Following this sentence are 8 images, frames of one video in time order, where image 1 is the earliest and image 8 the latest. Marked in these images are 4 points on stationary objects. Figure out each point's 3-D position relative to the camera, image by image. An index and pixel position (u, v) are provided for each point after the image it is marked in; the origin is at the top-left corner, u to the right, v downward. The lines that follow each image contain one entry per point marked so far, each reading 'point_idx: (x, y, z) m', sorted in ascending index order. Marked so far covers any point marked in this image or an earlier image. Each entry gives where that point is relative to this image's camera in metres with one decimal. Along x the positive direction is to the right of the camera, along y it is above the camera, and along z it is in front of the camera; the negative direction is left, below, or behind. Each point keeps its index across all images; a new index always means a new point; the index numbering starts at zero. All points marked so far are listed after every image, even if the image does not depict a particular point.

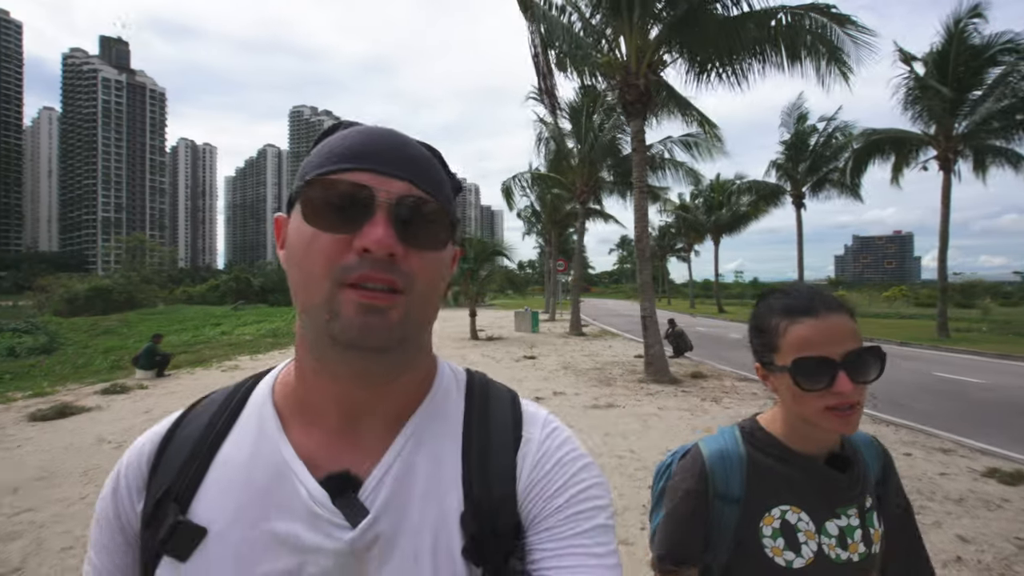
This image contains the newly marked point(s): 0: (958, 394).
0: (+8.6, -2.0, +10.1) m
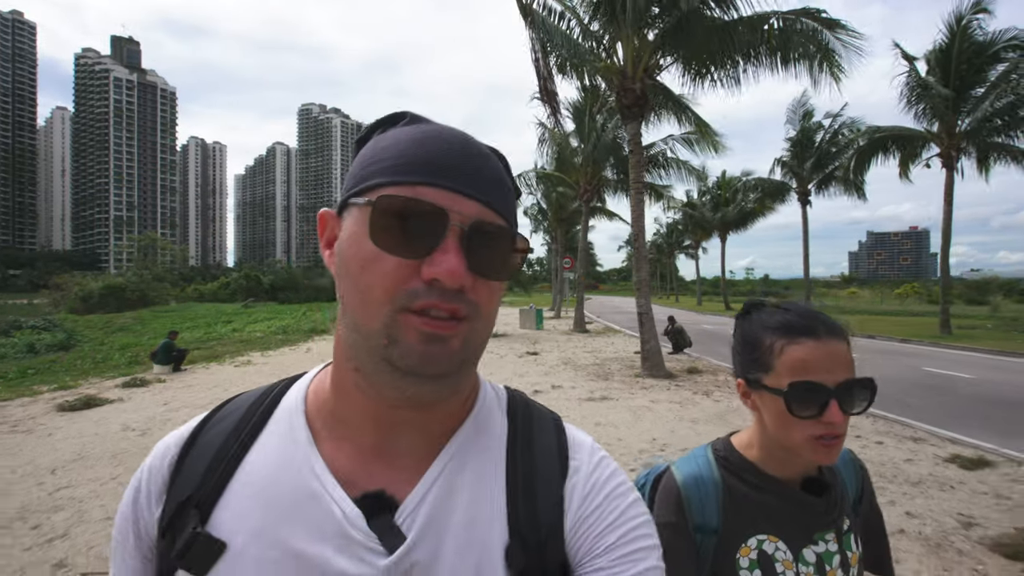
0: (+8.6, -2.0, +10.3) m
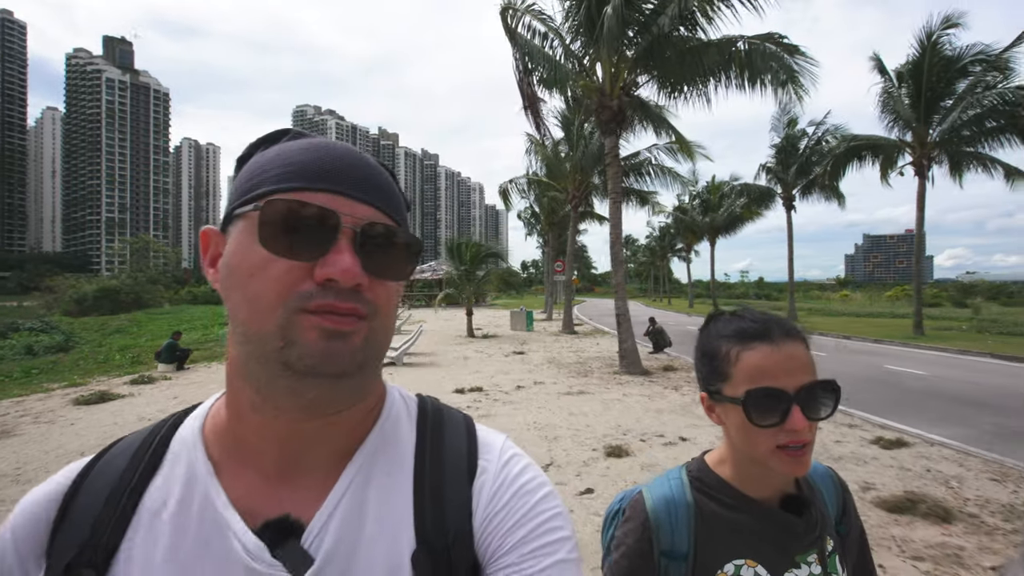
0: (+8.3, -2.1, +11.0) m
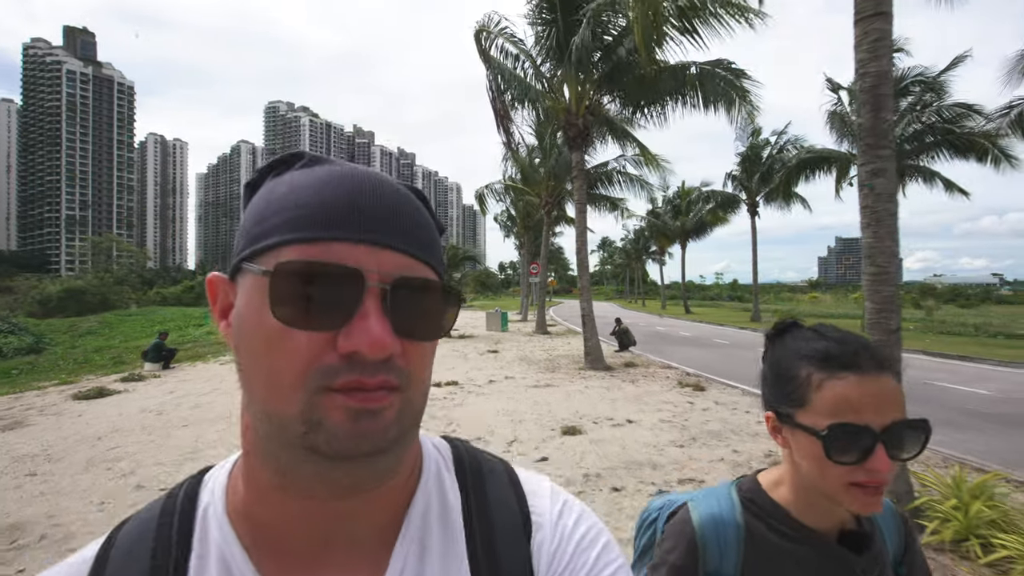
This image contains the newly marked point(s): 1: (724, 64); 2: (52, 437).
0: (+7.7, -2.1, +12.2) m
1: (+4.2, +4.4, +10.2) m
2: (-5.2, -1.7, +5.9) m
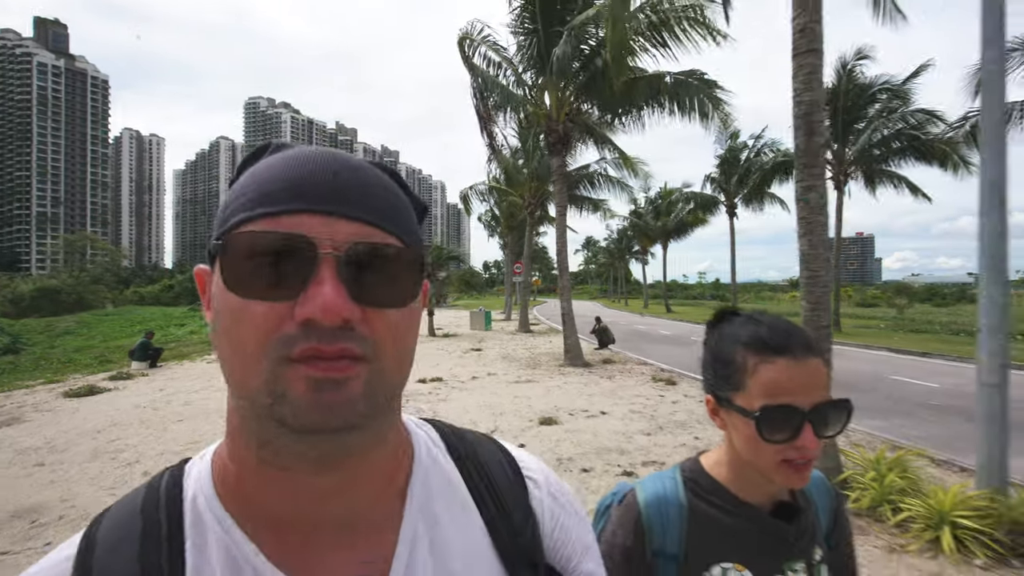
0: (+7.3, -2.1, +12.8) m
1: (+3.8, +4.4, +10.7) m
2: (-5.4, -1.7, +6.1) m
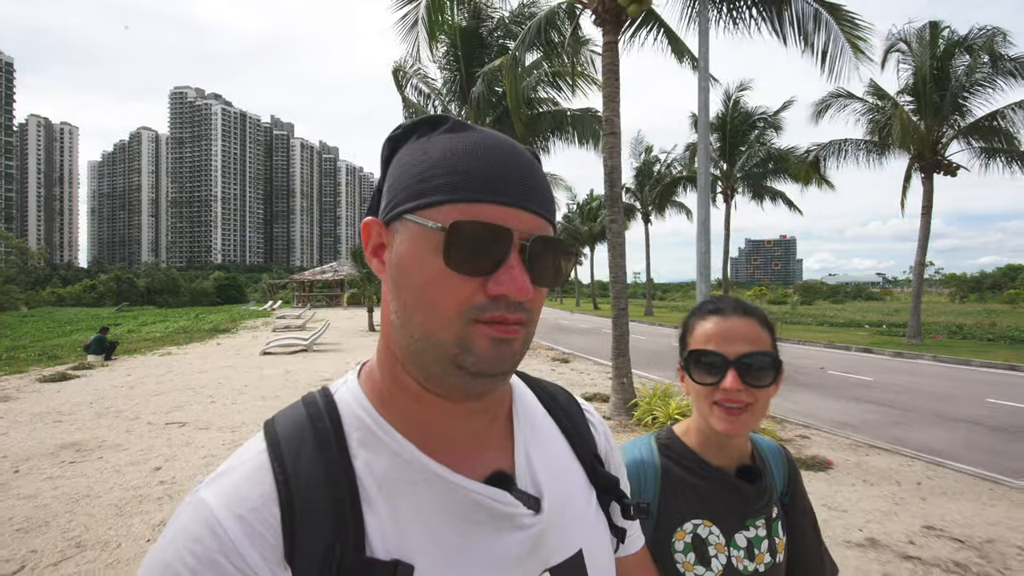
0: (+5.3, -2.1, +15.4) m
1: (+2.0, +4.5, +13.0) m
2: (-6.7, -1.7, +7.5) m
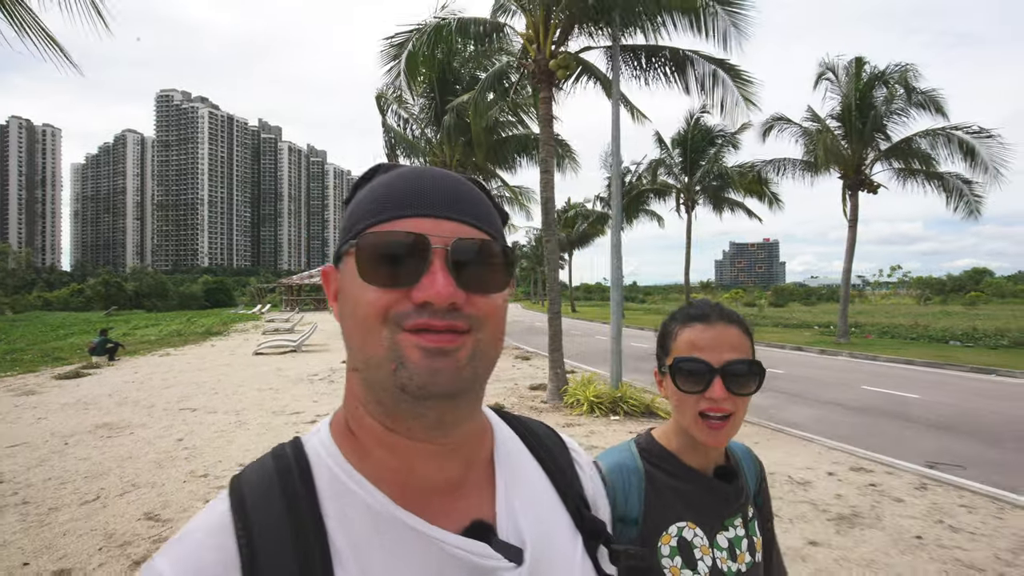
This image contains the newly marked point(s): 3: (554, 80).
0: (+4.4, -2.2, +16.9) m
1: (+1.2, +4.3, +14.4) m
2: (-7.3, -1.8, +8.6) m
3: (+0.8, +3.7, +9.2) m
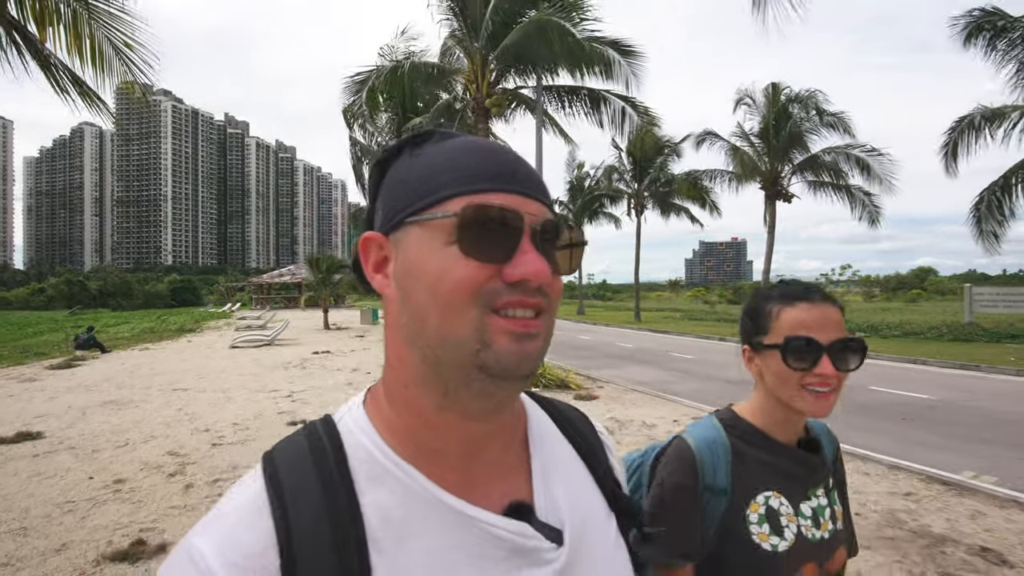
0: (+3.0, -2.2, +18.6) m
1: (-0.1, +4.4, +16.0) m
2: (-8.3, -1.8, +9.8) m
3: (-0.3, +3.7, +10.7) m
